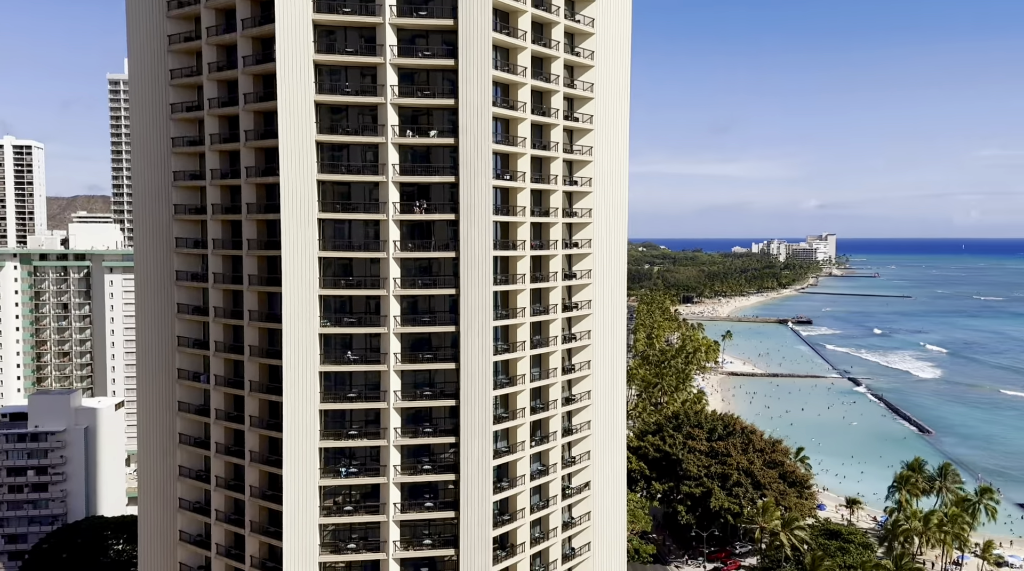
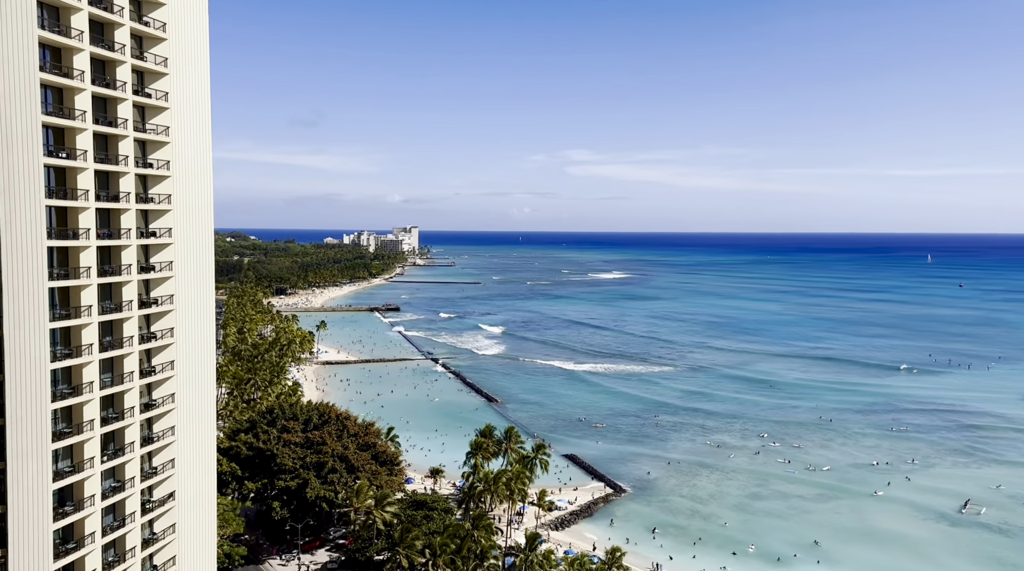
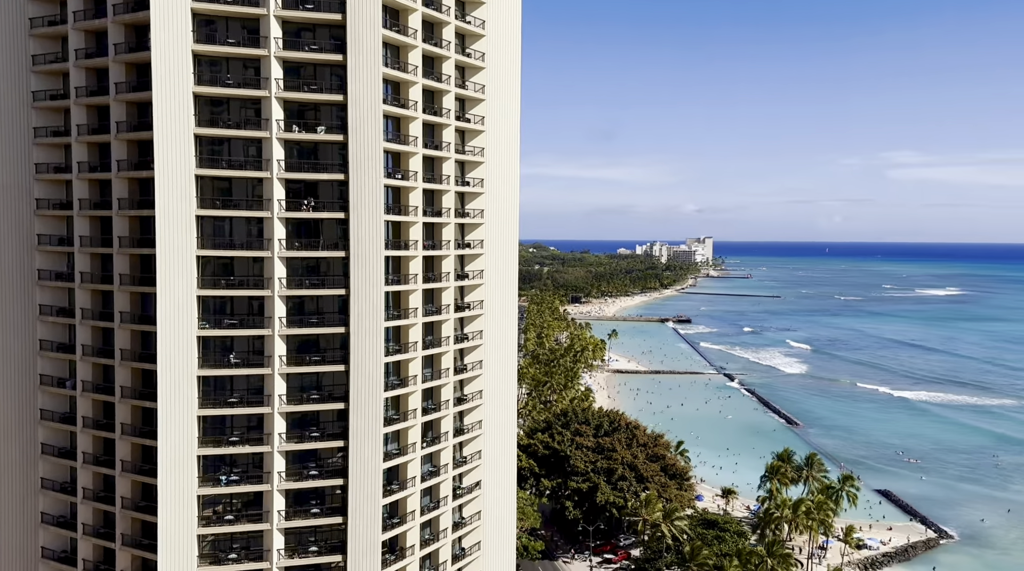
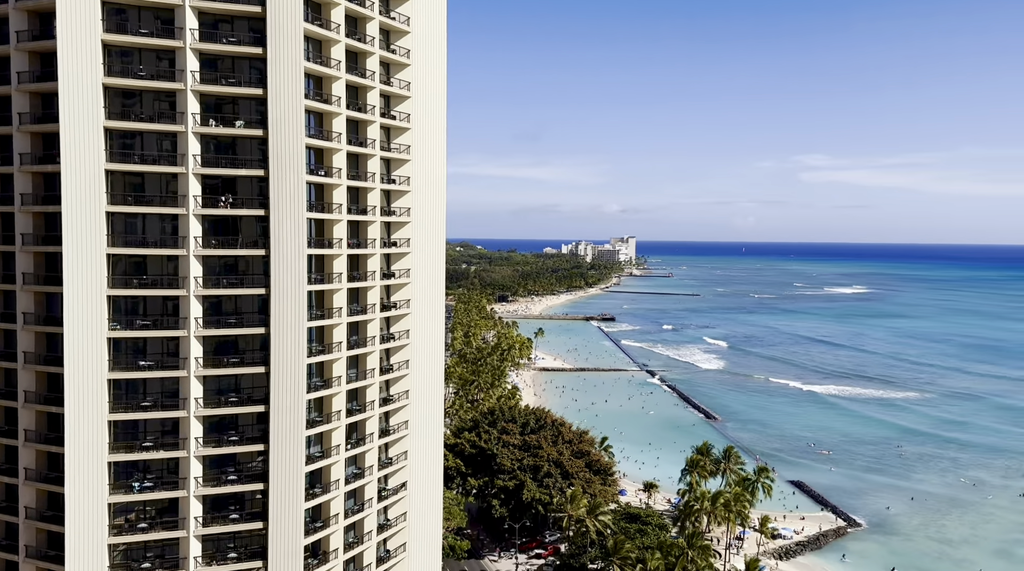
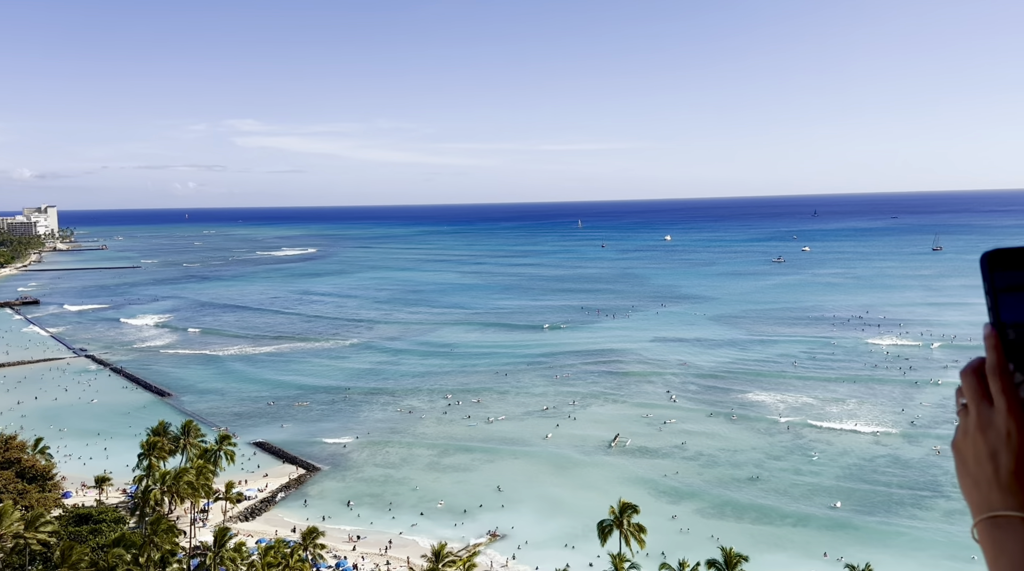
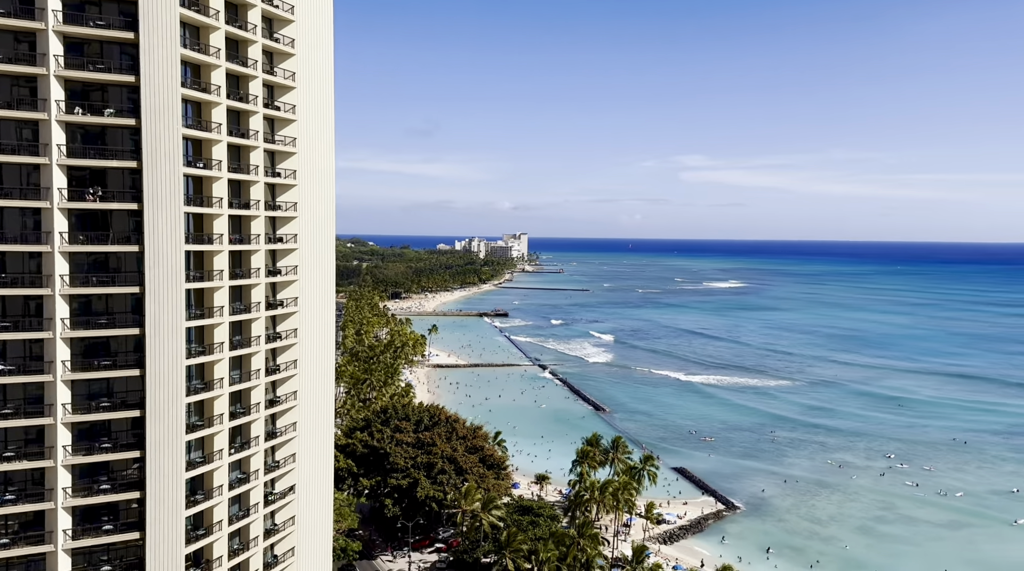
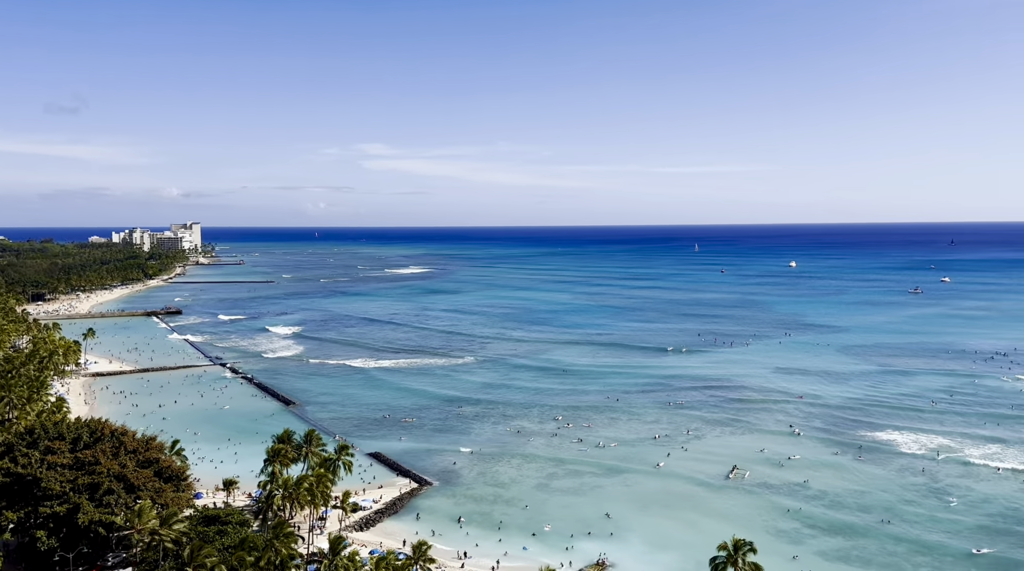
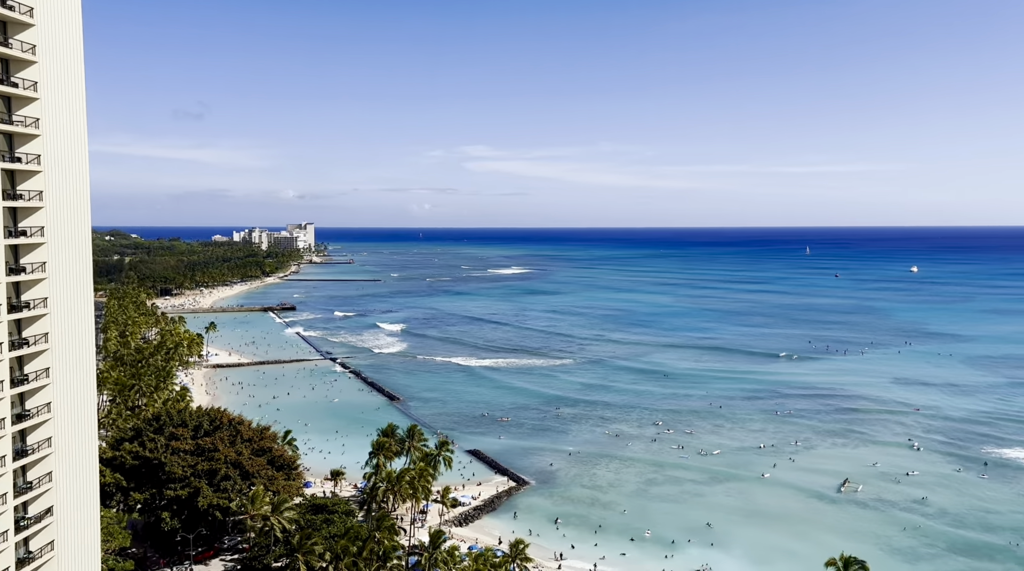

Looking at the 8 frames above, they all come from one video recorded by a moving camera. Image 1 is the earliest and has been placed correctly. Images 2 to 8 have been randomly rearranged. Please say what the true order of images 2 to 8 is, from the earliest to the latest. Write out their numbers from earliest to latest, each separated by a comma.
3, 4, 6, 2, 8, 7, 5
